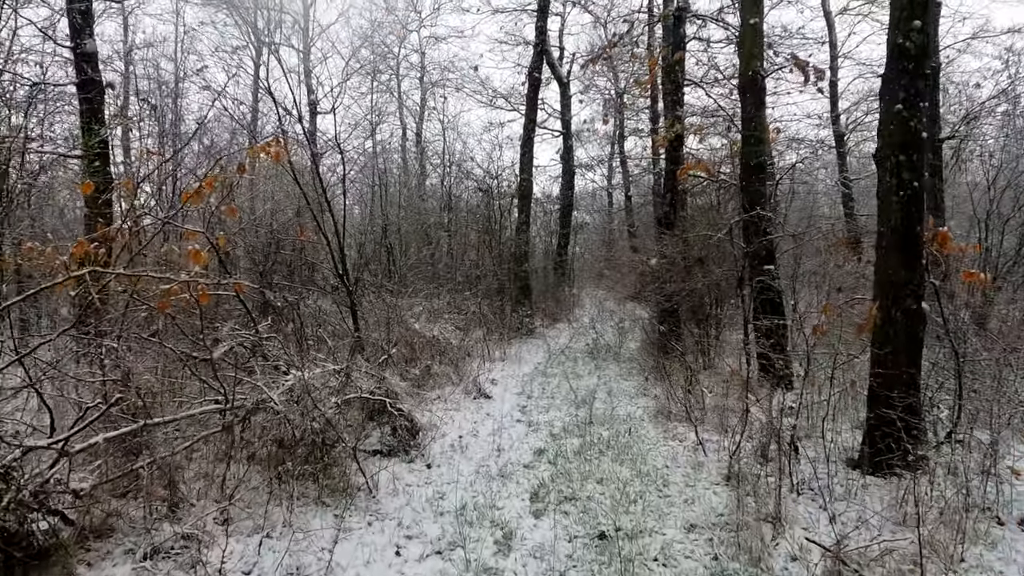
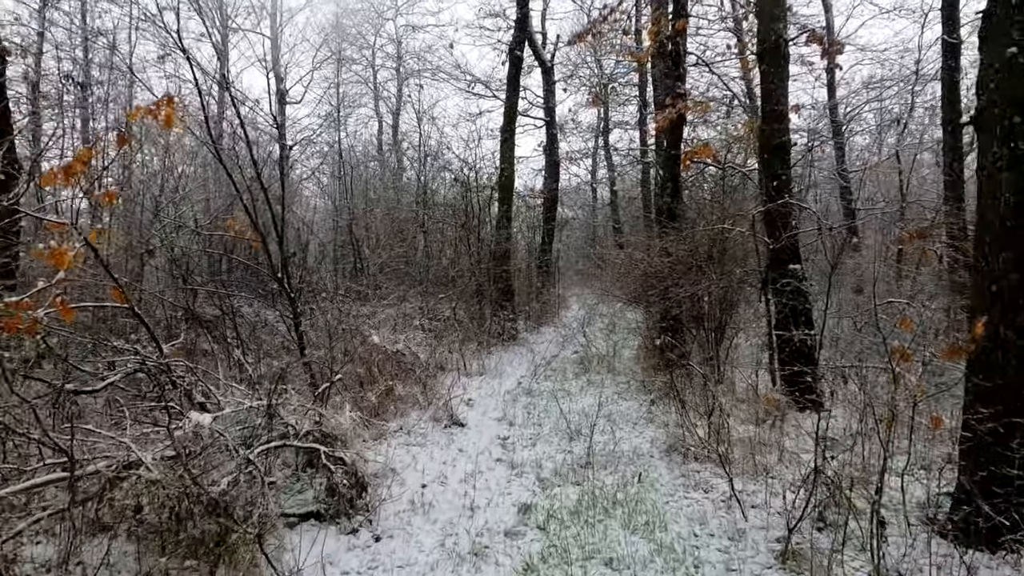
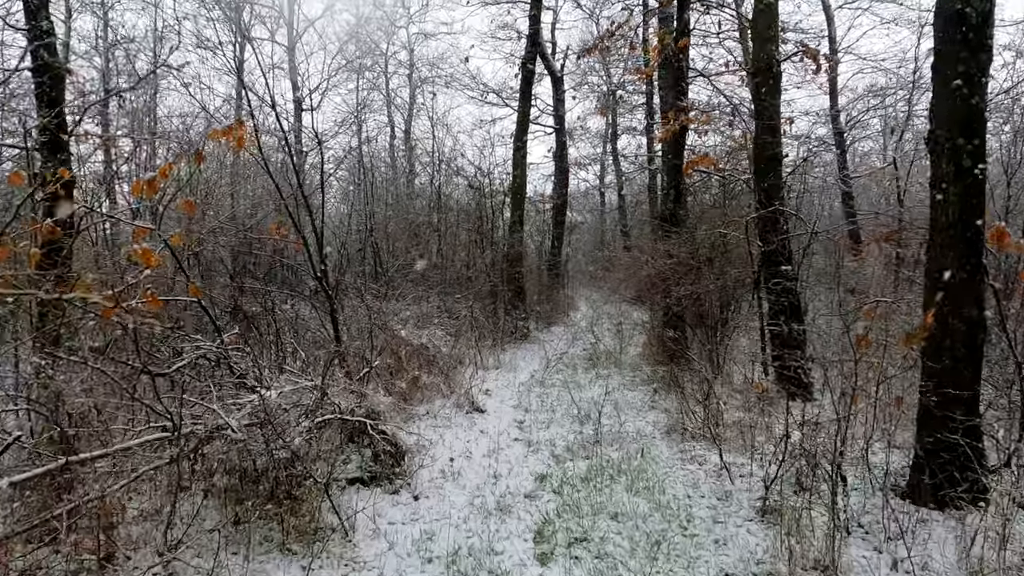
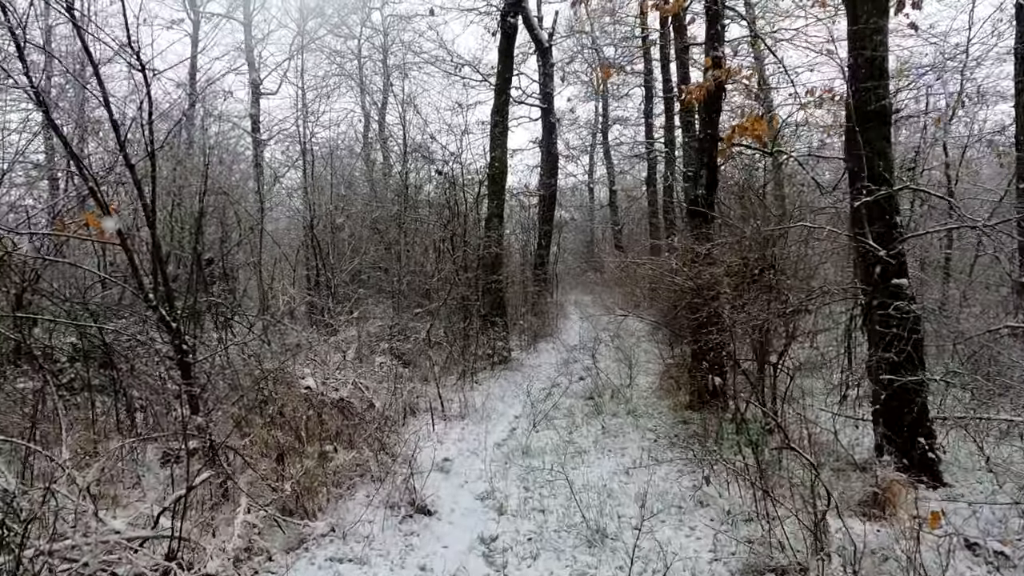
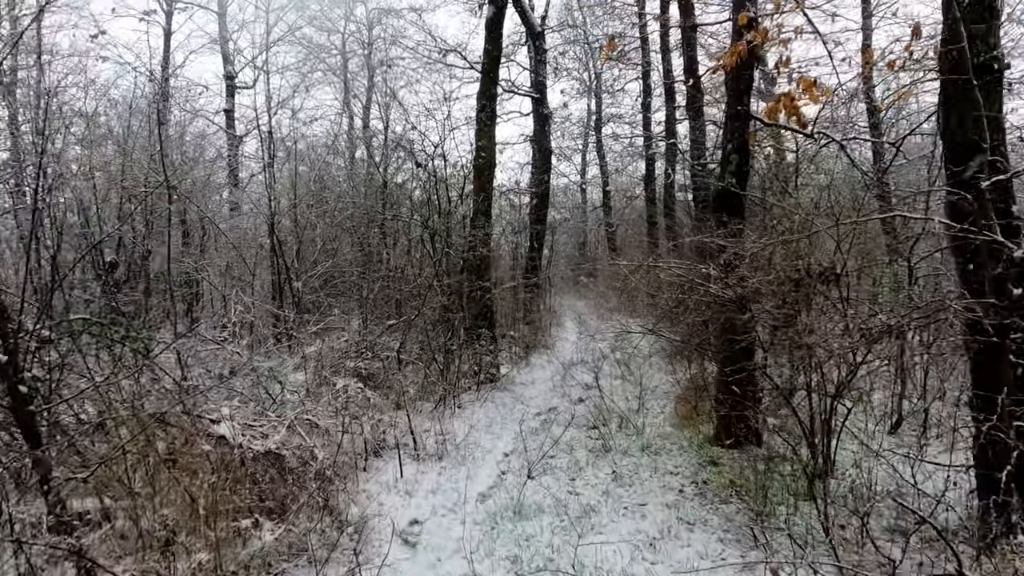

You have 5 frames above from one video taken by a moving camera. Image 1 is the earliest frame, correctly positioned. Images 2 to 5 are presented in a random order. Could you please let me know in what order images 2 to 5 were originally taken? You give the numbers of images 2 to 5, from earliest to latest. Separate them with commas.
3, 2, 4, 5
